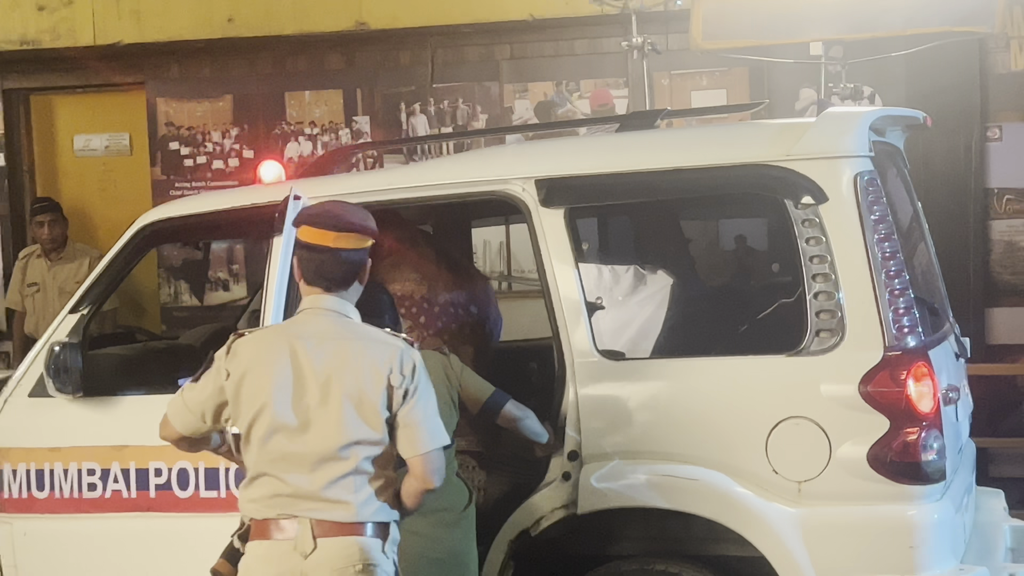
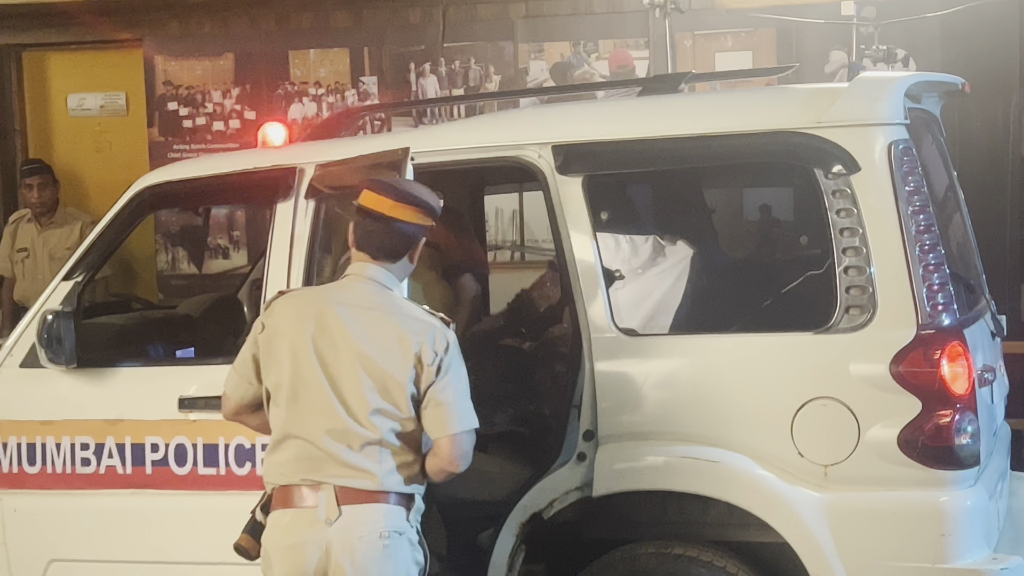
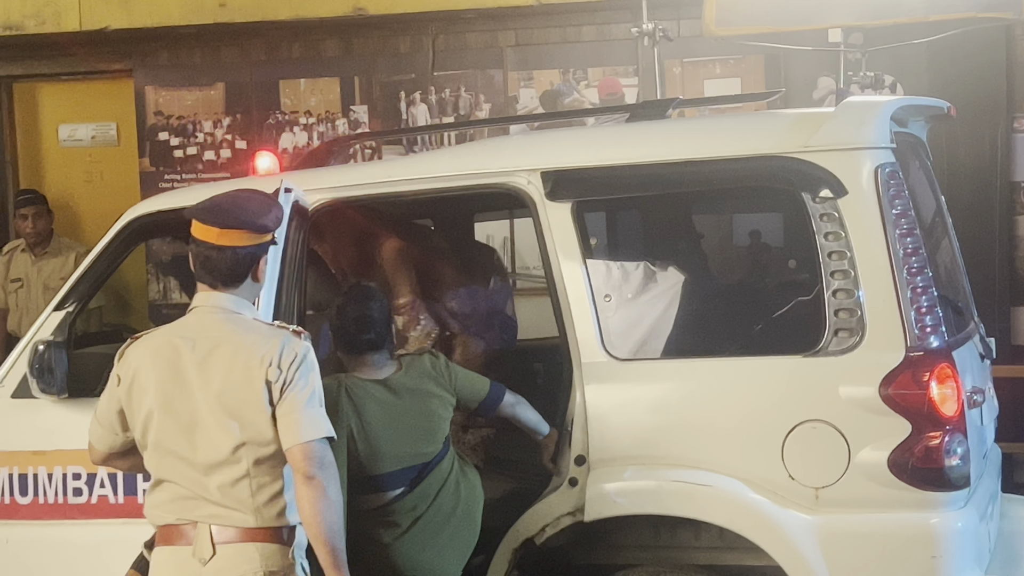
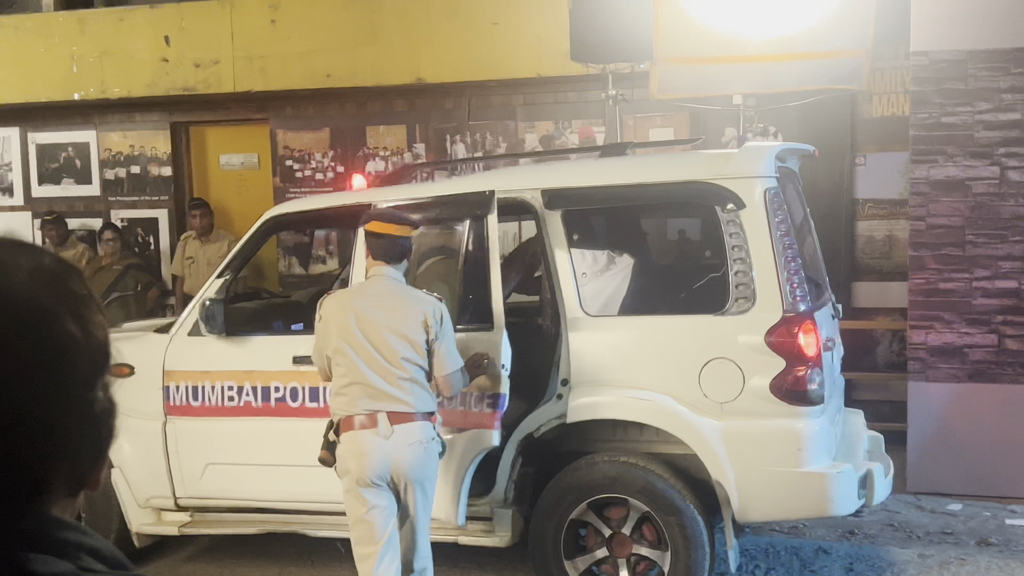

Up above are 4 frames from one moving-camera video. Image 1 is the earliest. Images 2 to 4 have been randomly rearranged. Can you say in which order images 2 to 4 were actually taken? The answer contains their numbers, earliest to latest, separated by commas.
3, 2, 4
